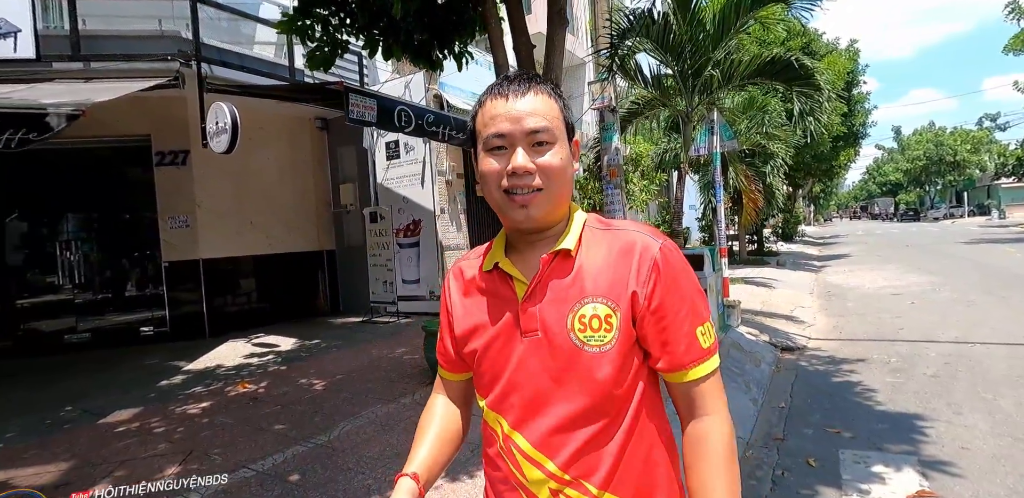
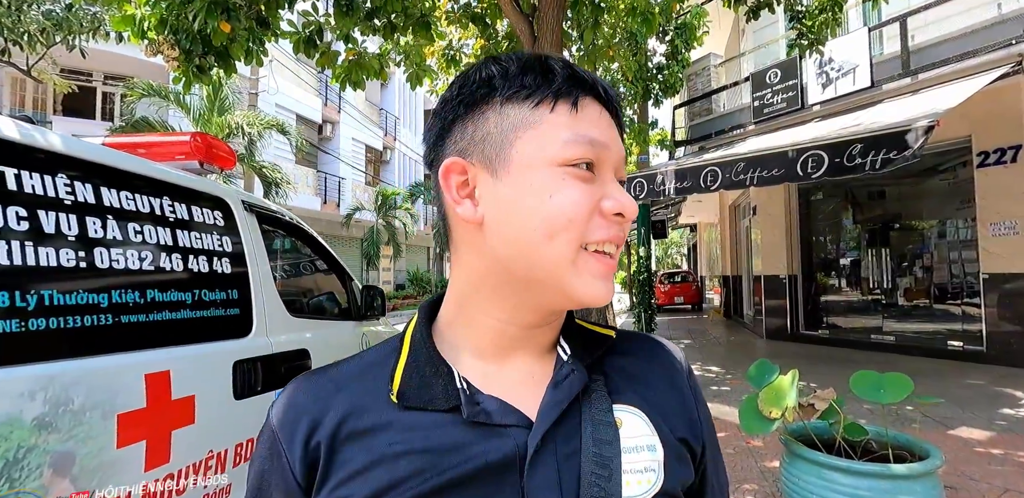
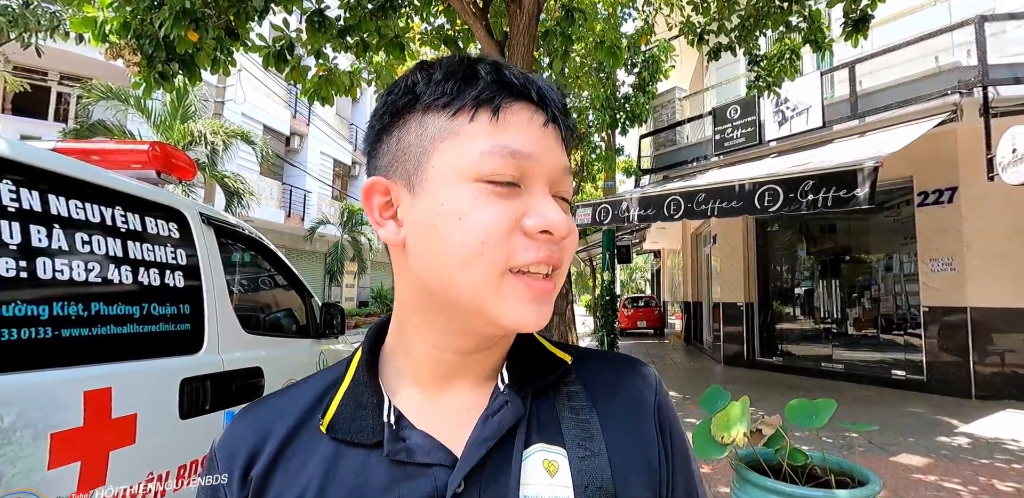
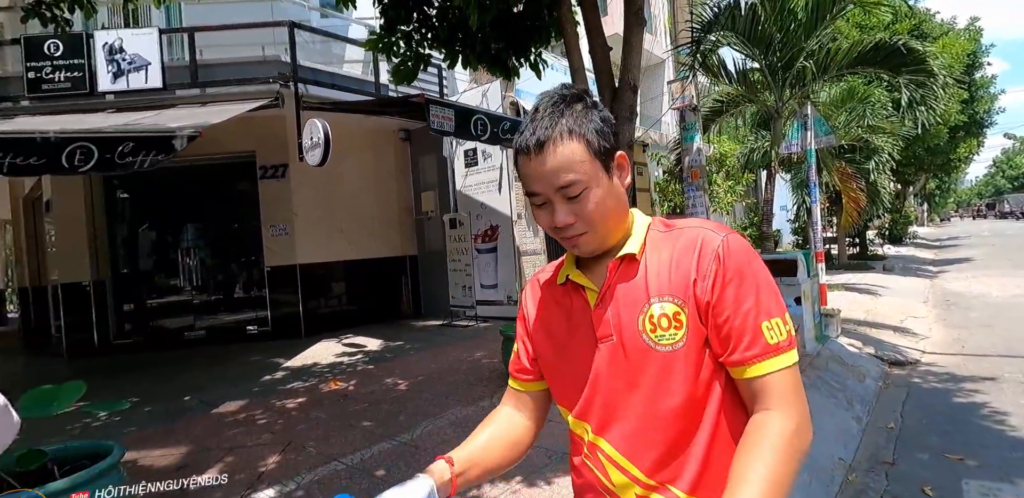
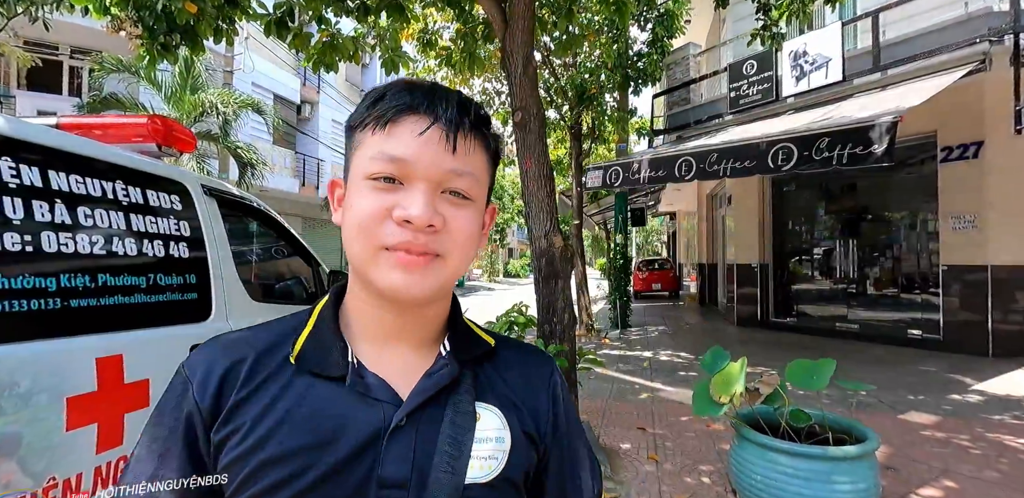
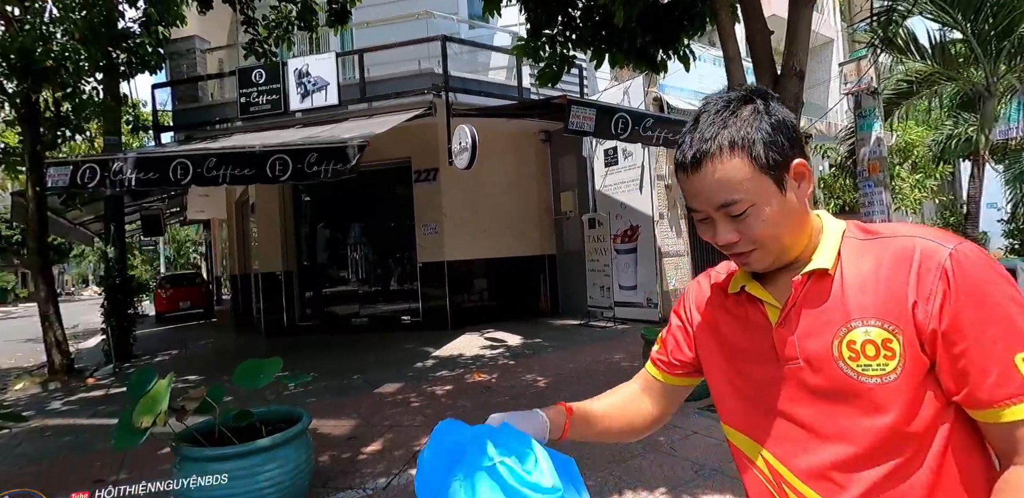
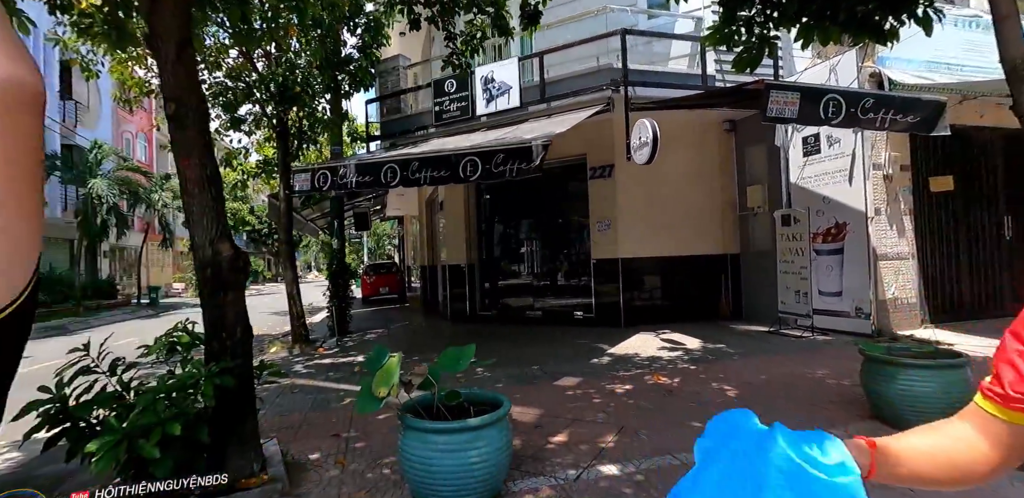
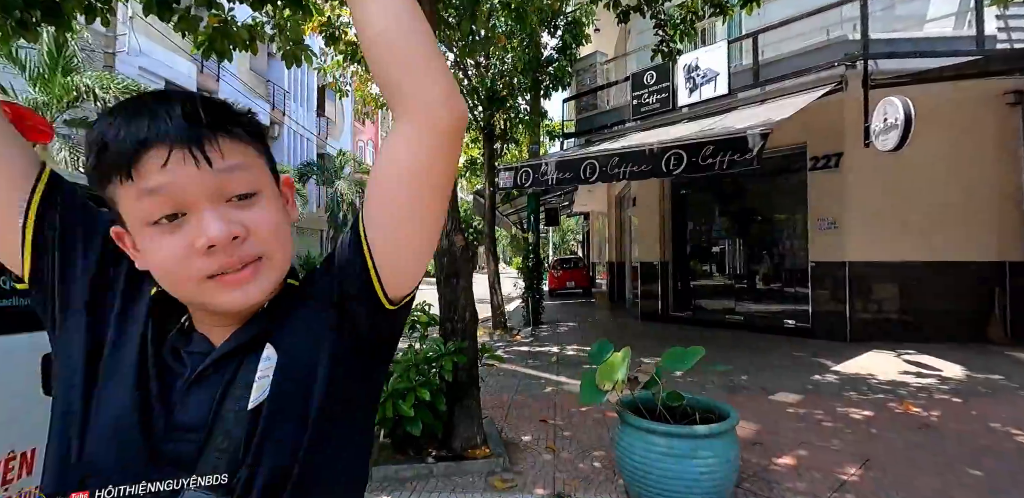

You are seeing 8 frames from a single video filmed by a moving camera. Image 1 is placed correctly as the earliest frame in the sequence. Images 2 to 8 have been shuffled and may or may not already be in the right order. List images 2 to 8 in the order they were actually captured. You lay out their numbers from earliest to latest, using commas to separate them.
4, 6, 7, 8, 5, 2, 3
